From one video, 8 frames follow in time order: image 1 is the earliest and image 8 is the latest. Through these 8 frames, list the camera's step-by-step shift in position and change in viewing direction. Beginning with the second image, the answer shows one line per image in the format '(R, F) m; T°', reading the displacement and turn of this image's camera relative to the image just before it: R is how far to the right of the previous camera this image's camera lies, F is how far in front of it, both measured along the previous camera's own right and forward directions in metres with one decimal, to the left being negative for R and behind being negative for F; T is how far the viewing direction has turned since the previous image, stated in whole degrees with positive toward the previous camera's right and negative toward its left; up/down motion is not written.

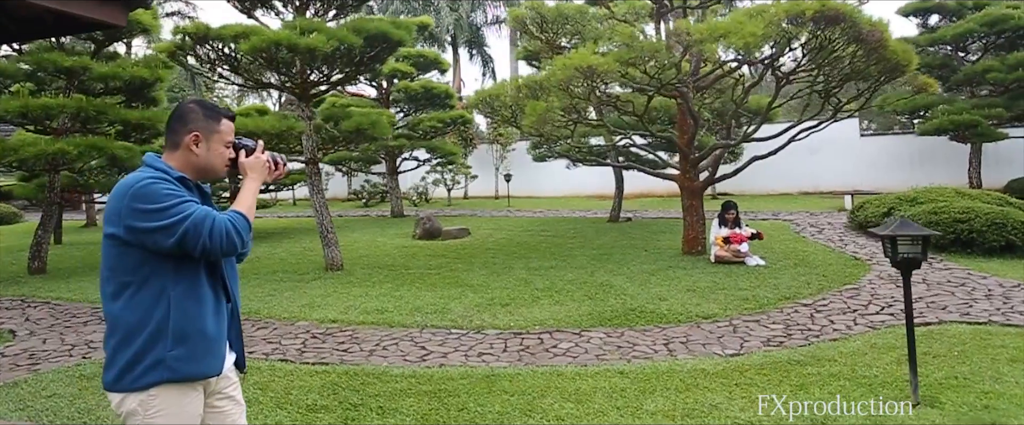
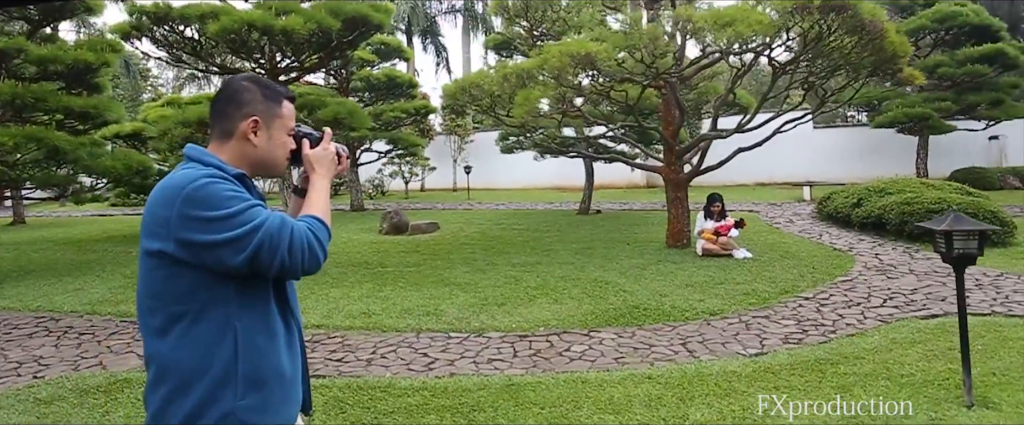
(-0.4, +0.3) m; +5°
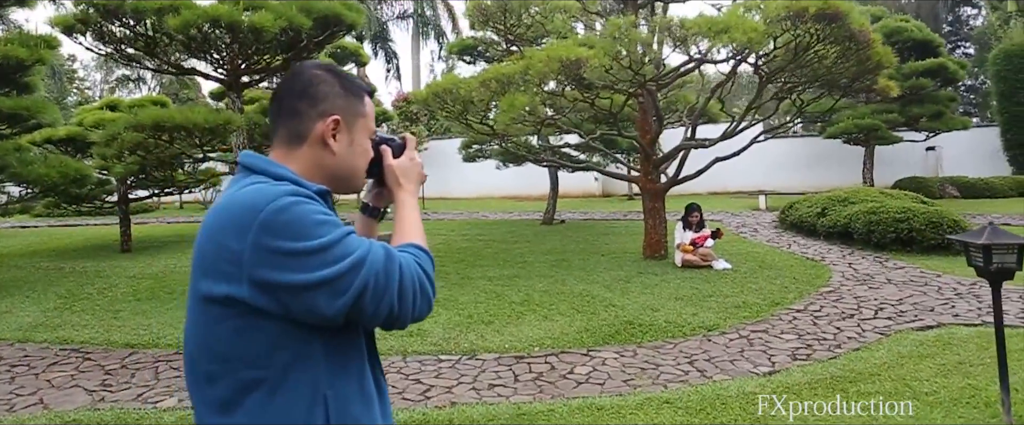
(-0.3, +0.3) m; +5°
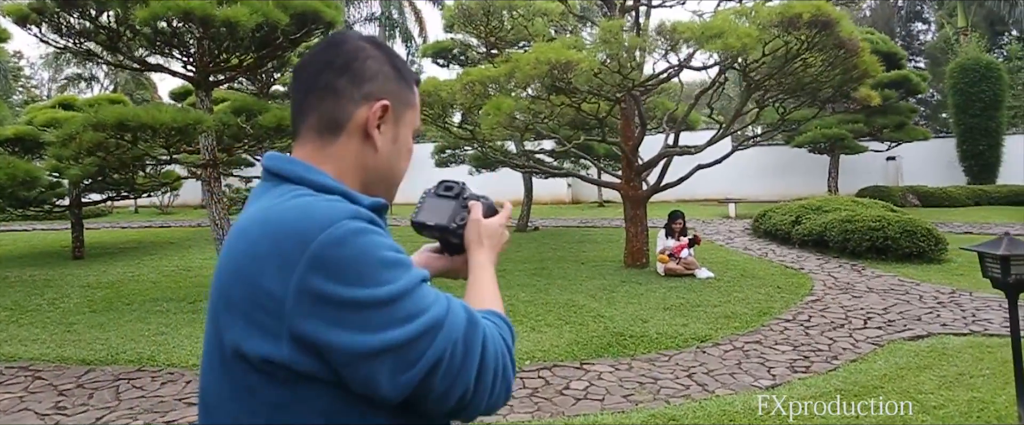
(-0.2, +0.2) m; +3°
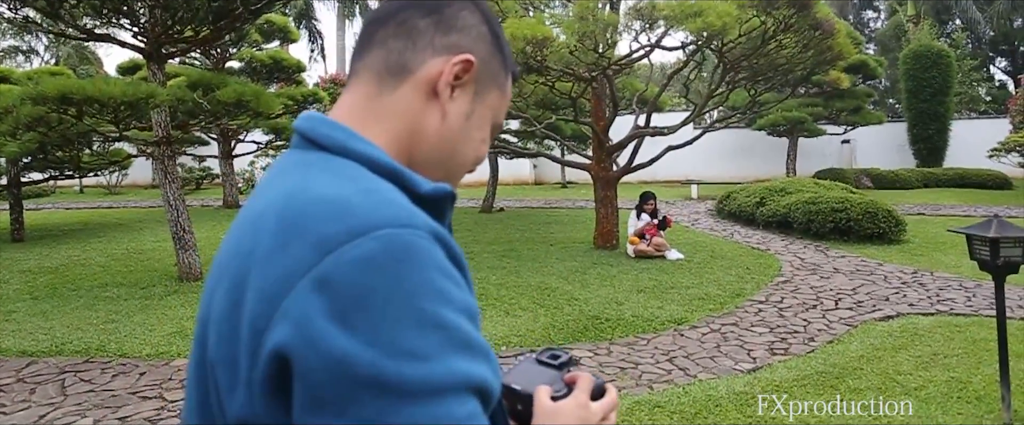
(-0.1, +0.1) m; +4°
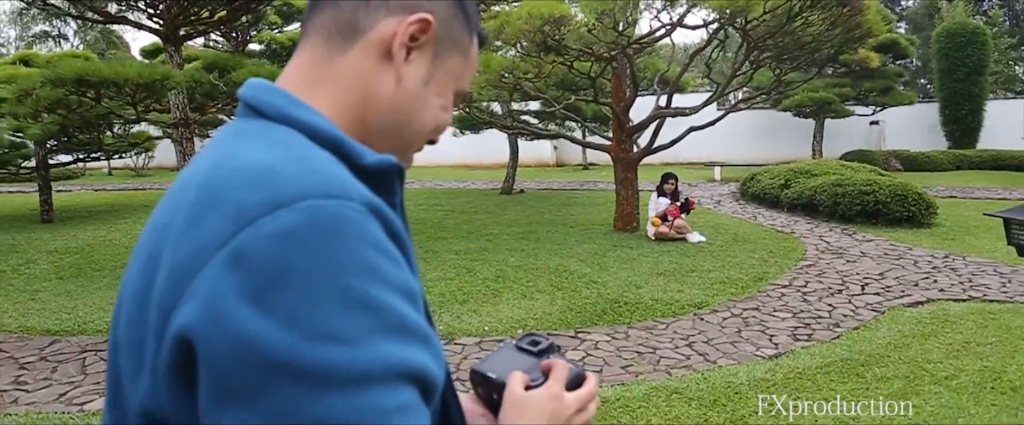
(0.0, +0.1) m; -2°
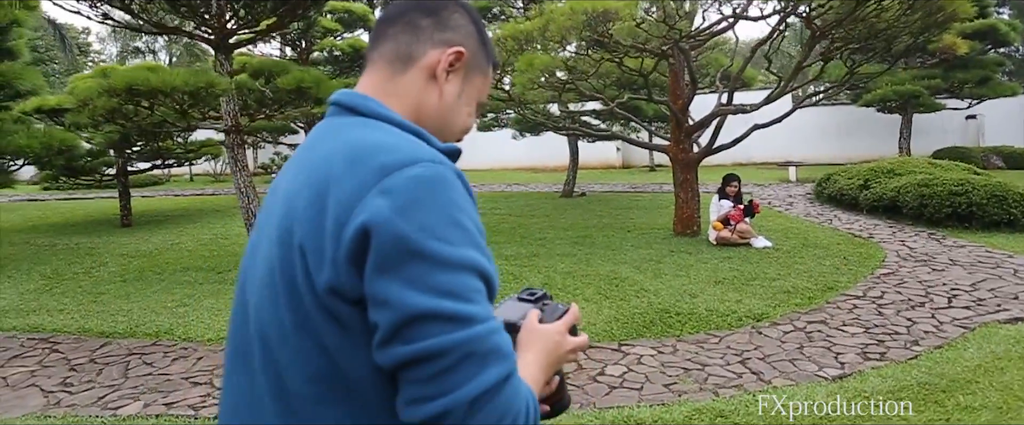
(+0.2, +0.2) m; -6°
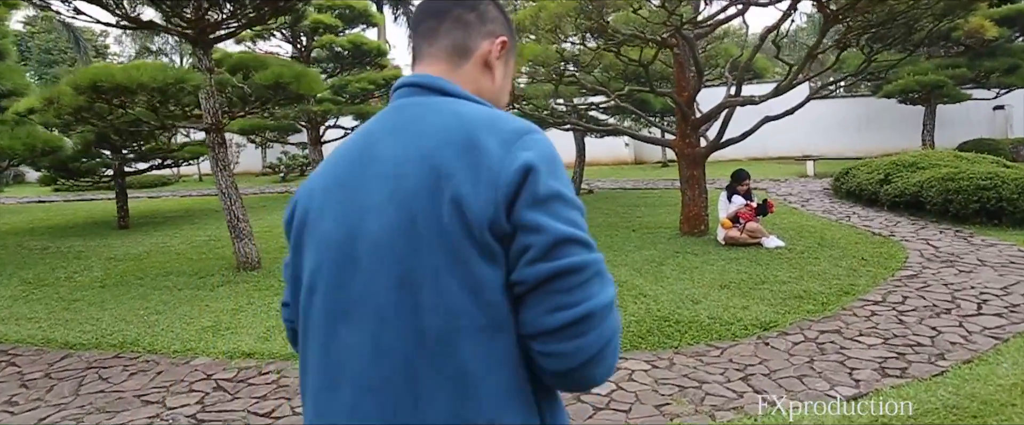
(+0.2, +0.3) m; -1°
